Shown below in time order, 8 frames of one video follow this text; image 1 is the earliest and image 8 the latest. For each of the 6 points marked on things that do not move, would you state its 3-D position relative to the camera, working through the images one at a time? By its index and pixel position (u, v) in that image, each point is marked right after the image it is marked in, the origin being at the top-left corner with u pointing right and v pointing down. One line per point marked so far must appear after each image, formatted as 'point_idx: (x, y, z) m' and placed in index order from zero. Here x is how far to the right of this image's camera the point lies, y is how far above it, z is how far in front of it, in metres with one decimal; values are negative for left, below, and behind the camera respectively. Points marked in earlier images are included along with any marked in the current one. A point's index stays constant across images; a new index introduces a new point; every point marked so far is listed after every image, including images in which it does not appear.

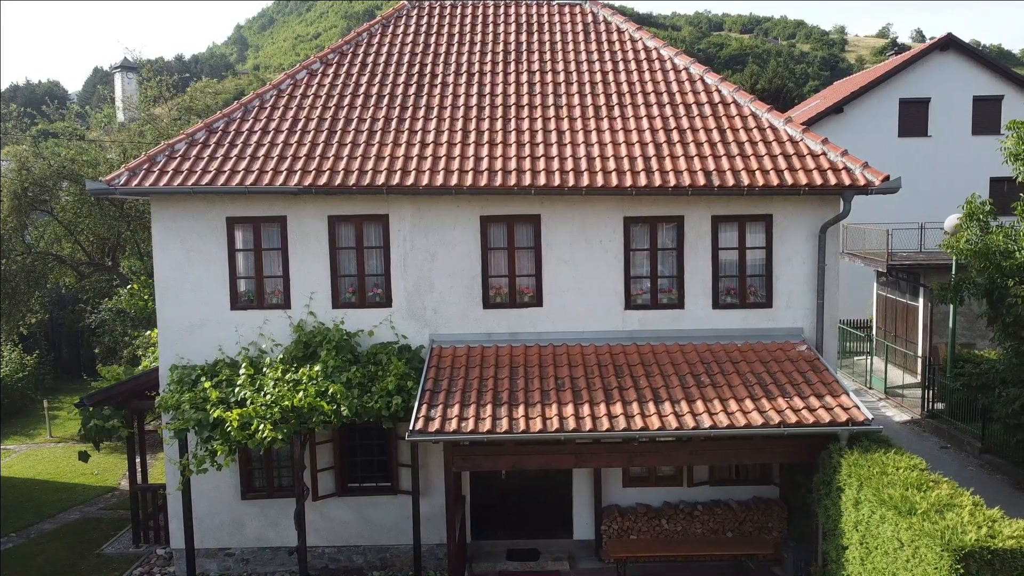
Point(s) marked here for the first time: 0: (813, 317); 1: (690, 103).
0: (+4.1, -0.4, +9.3) m
1: (+2.8, +2.8, +10.5) m
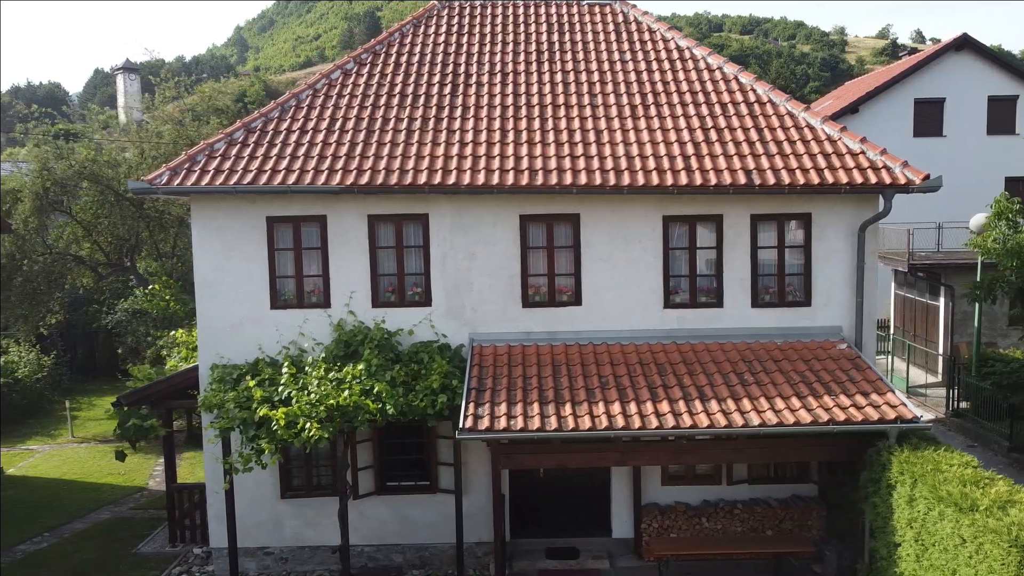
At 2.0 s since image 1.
0: (+4.6, -0.4, +9.3) m
1: (+3.4, +2.8, +10.5) m
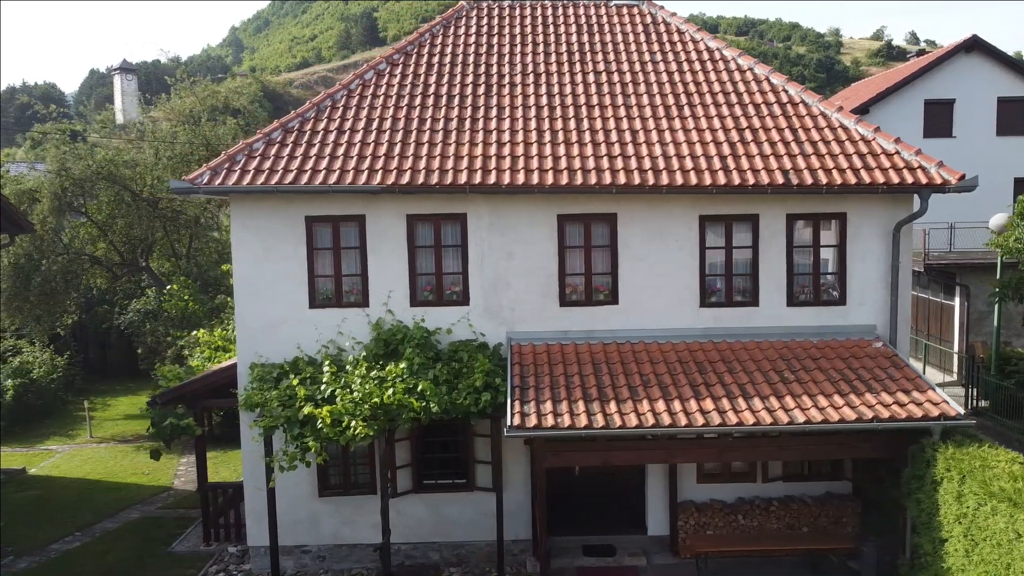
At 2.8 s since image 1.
0: (+5.1, -0.4, +9.4) m
1: (+3.9, +2.8, +10.6) m
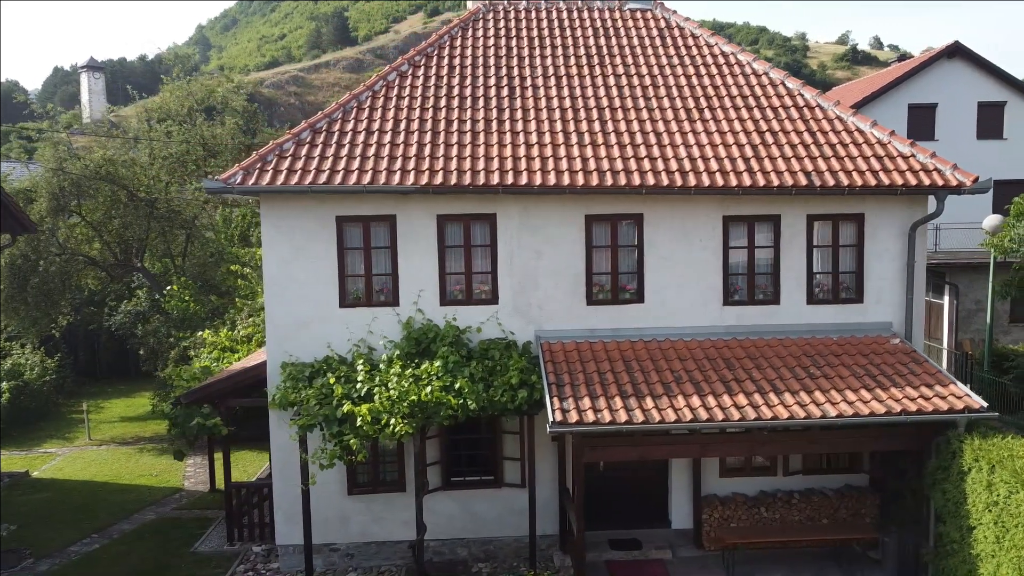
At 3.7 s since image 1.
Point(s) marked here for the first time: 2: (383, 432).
0: (+5.5, -0.3, +9.7) m
1: (+4.2, +2.9, +10.8) m
2: (-1.5, -1.7, +8.0) m
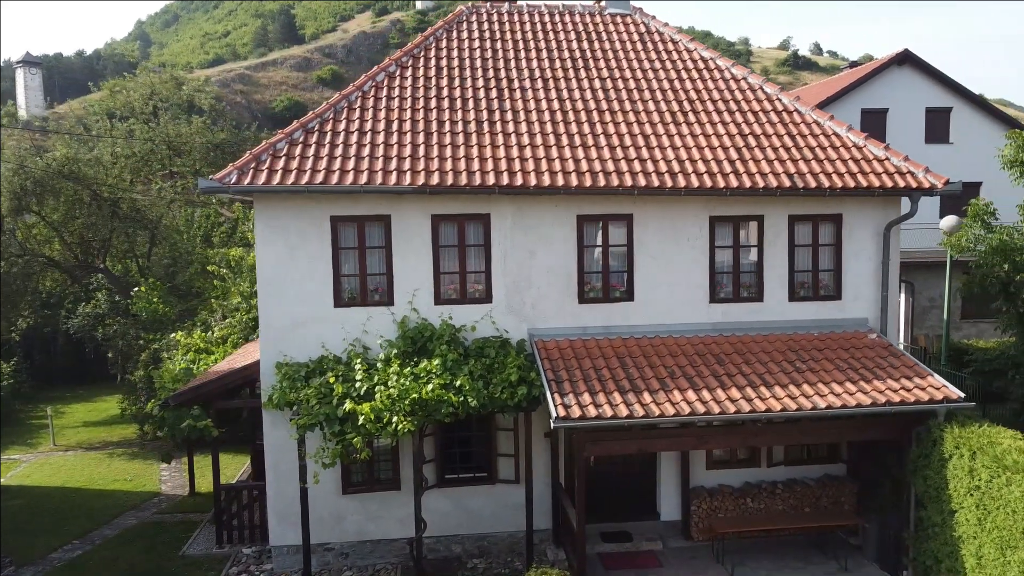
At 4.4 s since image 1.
0: (+5.4, -0.3, +10.1) m
1: (+4.0, +2.9, +11.2) m
2: (-1.5, -1.7, +8.0) m
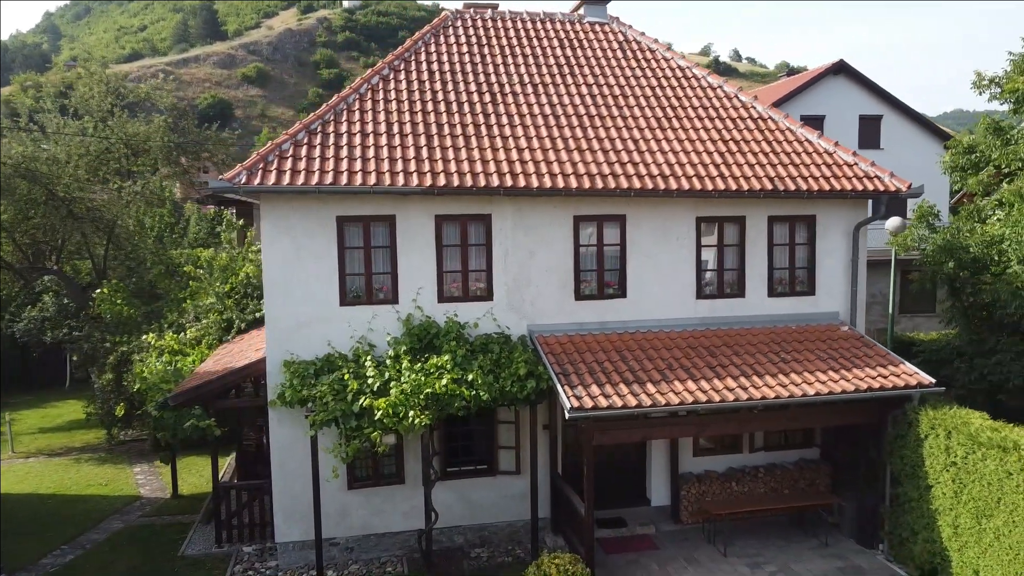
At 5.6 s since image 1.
0: (+5.3, -0.2, +11.0) m
1: (+3.9, +3.0, +11.9) m
2: (-1.3, -1.6, +8.3) m
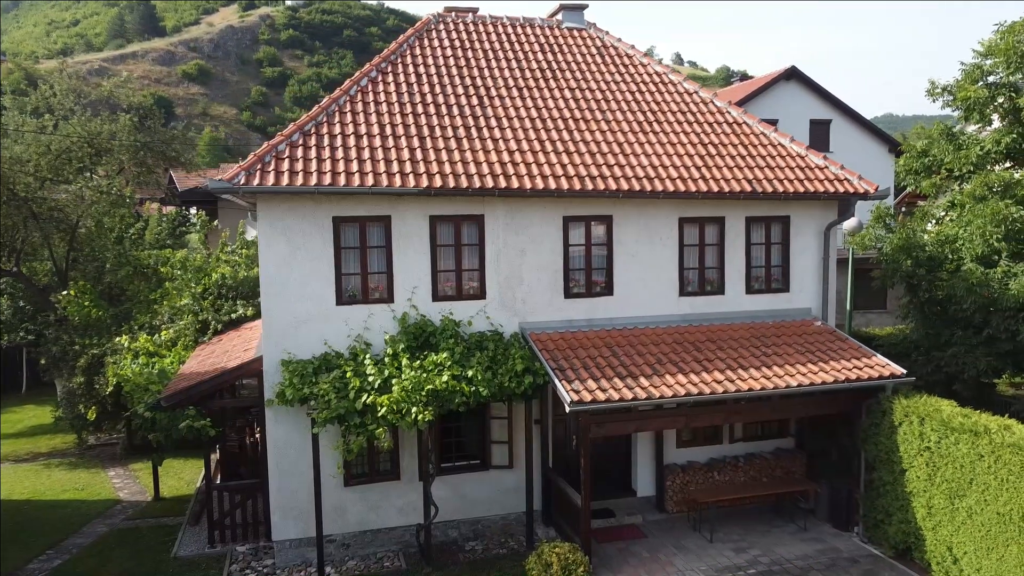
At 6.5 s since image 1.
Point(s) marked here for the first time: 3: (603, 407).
0: (+5.1, -0.2, +11.6) m
1: (+3.6, +3.0, +12.4) m
2: (-1.3, -1.6, +8.5) m
3: (+1.1, -1.5, +8.4) m
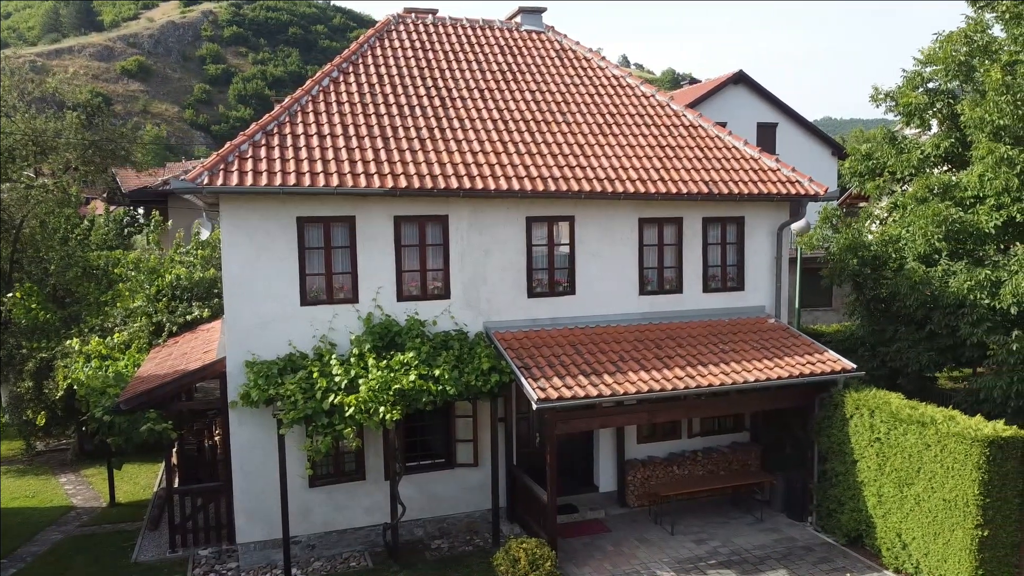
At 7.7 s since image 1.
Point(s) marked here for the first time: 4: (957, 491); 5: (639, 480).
0: (+4.5, -0.2, +12.0) m
1: (+2.9, +3.0, +12.8) m
2: (-1.7, -1.6, +8.5) m
3: (+0.7, -1.5, +8.6) m
4: (+5.0, -2.3, +7.7) m
5: (+2.1, -3.1, +11.1) m
